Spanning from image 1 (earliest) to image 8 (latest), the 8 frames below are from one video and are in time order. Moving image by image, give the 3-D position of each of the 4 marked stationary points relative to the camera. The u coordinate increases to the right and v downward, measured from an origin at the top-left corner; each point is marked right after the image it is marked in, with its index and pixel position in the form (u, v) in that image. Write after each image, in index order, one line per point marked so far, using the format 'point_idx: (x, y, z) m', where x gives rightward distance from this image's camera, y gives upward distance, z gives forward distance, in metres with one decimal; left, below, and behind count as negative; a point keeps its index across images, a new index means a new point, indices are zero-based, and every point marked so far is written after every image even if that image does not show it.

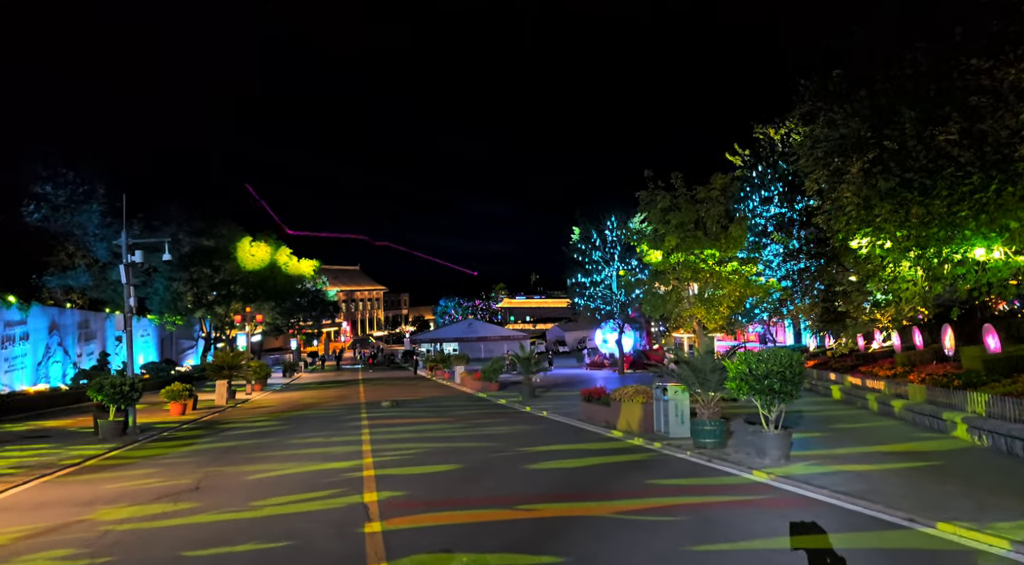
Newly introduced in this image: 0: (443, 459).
0: (-1.4, -3.5, +12.5) m
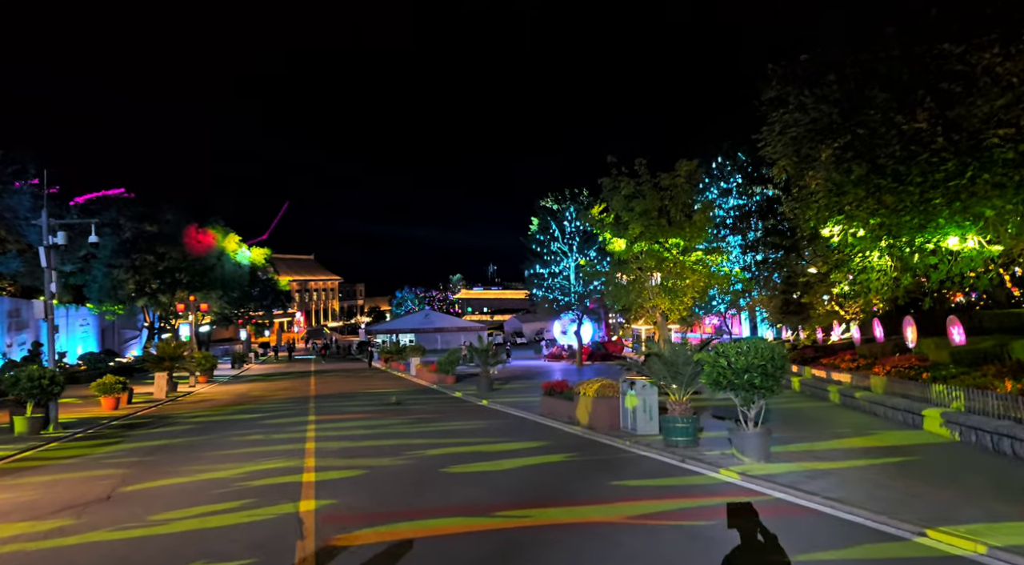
0: (-2.1, -3.2, +11.5) m
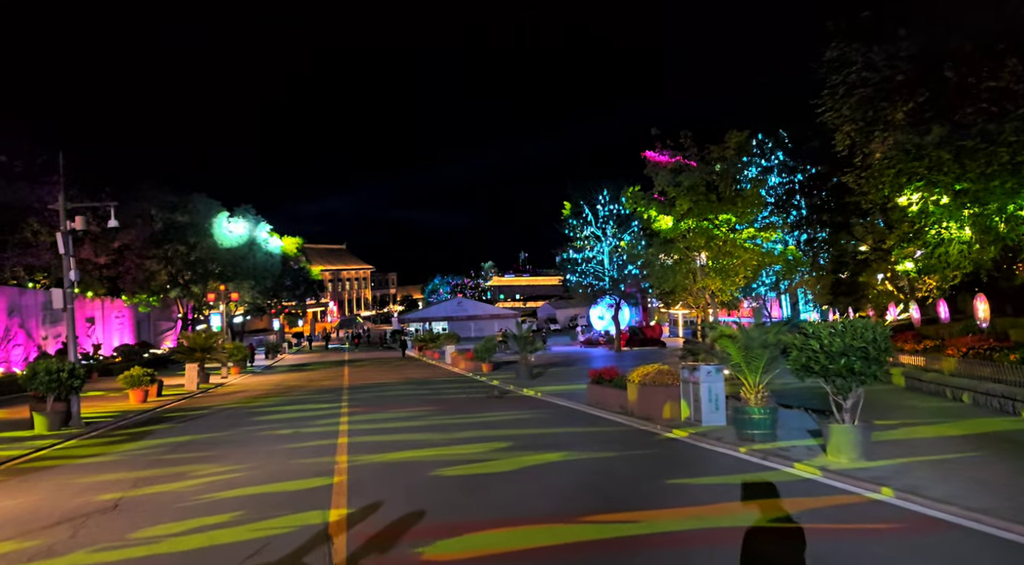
0: (-1.3, -2.9, +10.7) m
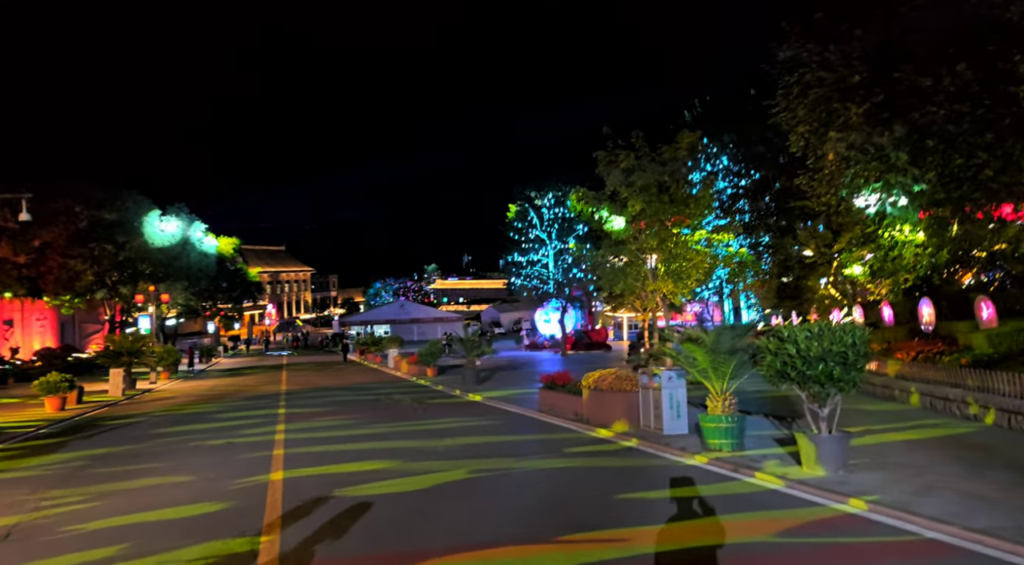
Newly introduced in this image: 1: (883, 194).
0: (-2.1, -2.9, +9.8) m
1: (+7.0, +1.7, +11.8) m
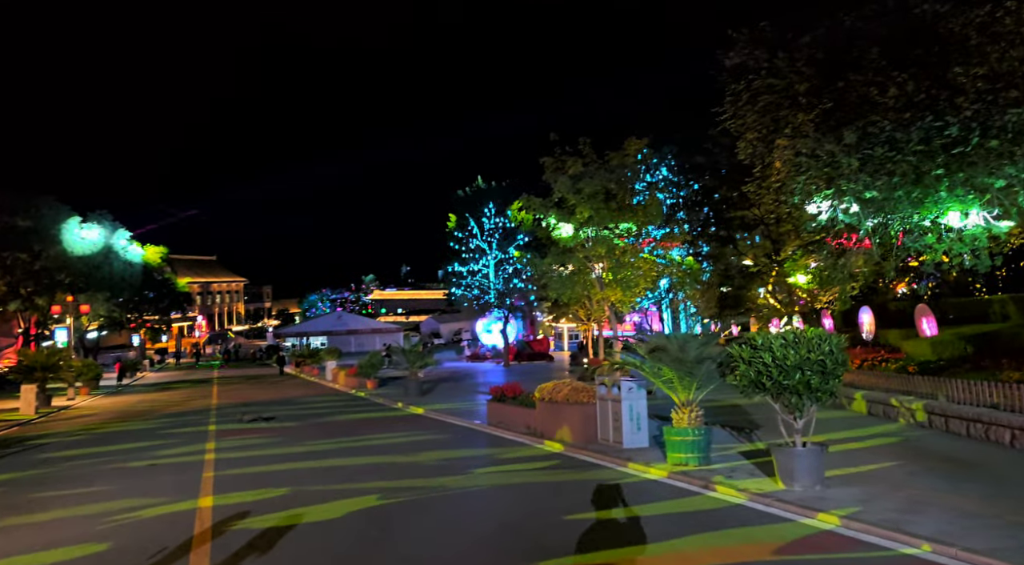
0: (-2.8, -2.9, +8.9) m
1: (+6.0, +1.5, +11.8) m
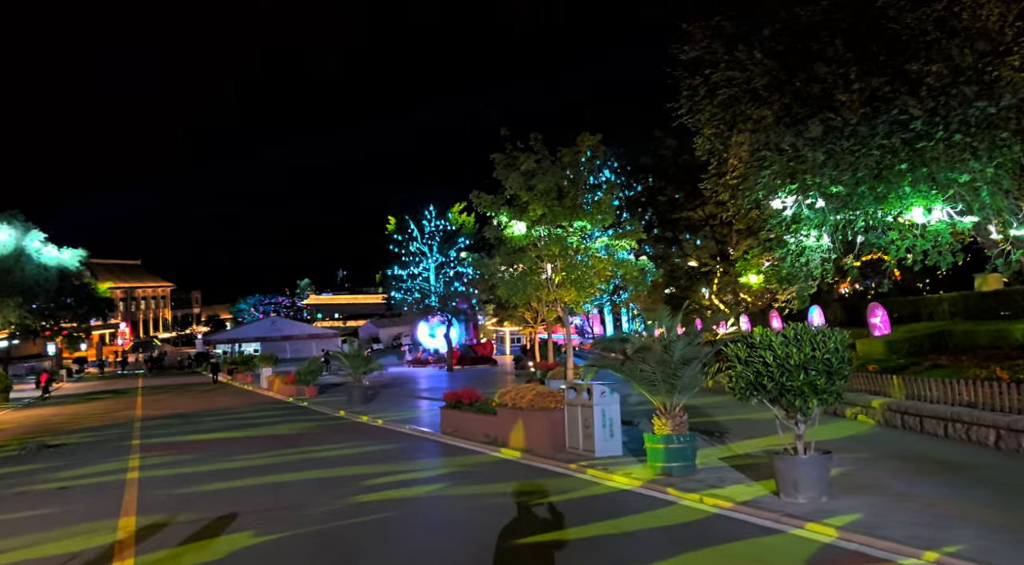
0: (-3.3, -2.9, +7.9) m
1: (+5.2, +1.6, +11.6) m
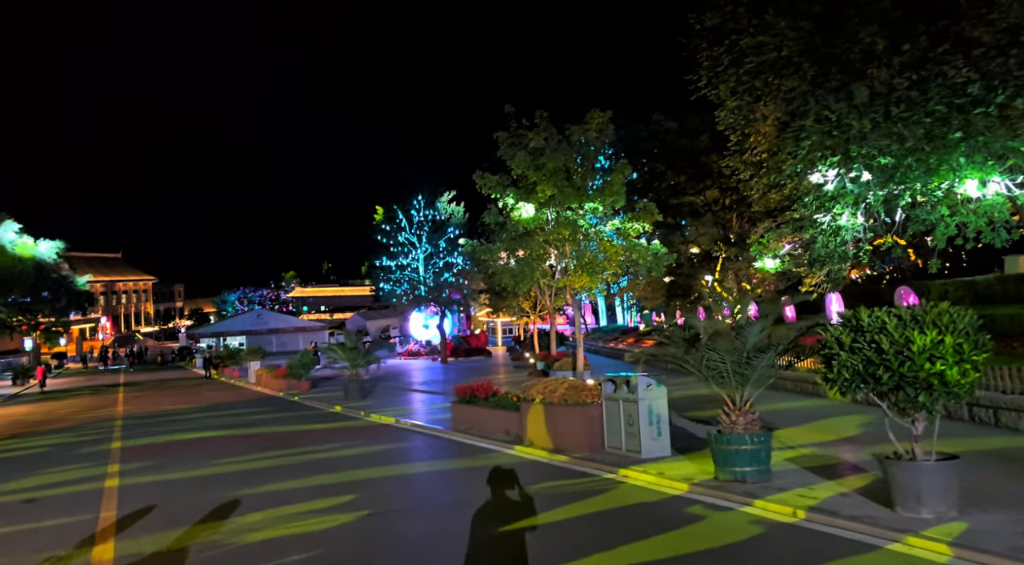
0: (-2.9, -2.7, +6.9) m
1: (+5.5, +1.9, +10.7) m
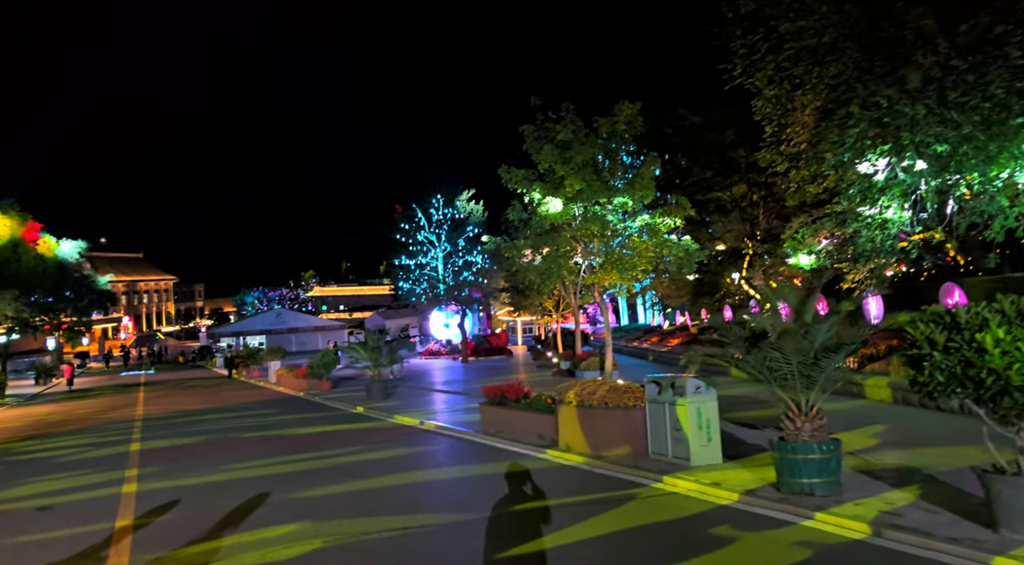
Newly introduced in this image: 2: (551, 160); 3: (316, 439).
0: (-2.5, -2.6, +6.6) m
1: (+6.0, +2.0, +10.2) m
2: (+0.9, +3.1, +16.2) m
3: (-4.2, -3.2, +13.1) m
